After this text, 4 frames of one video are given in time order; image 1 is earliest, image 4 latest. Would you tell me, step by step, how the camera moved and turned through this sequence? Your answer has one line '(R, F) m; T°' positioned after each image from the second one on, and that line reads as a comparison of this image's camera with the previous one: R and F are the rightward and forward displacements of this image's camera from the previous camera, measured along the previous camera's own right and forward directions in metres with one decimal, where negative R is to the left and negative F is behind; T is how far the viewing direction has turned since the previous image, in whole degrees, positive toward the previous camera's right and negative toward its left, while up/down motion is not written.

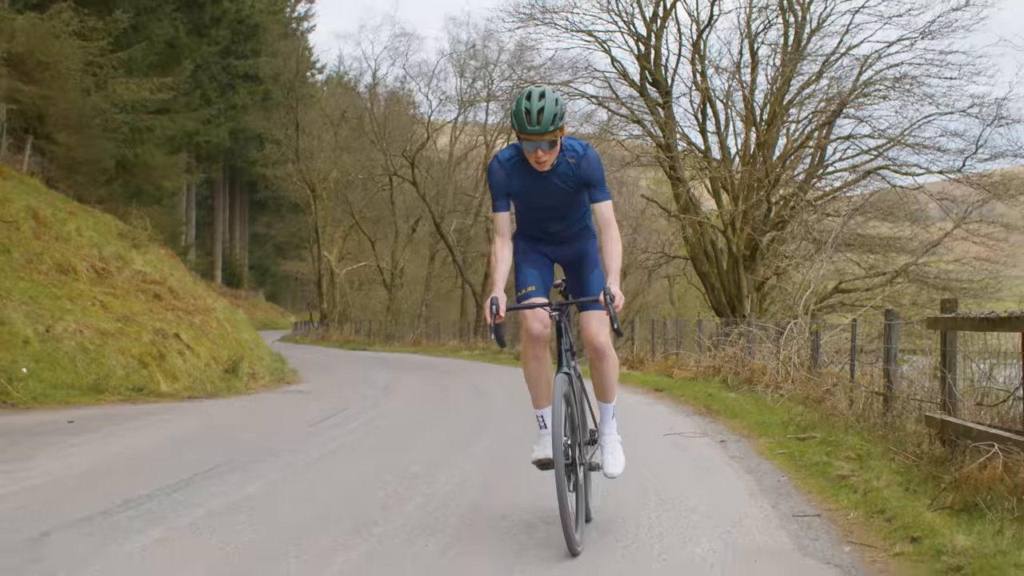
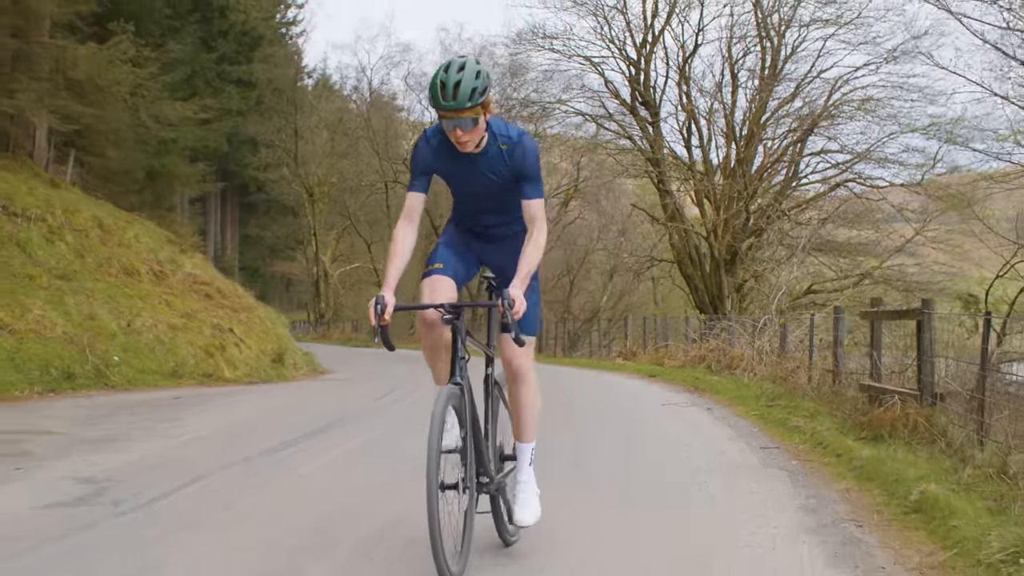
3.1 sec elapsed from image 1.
(-0.5, -1.9) m; +1°
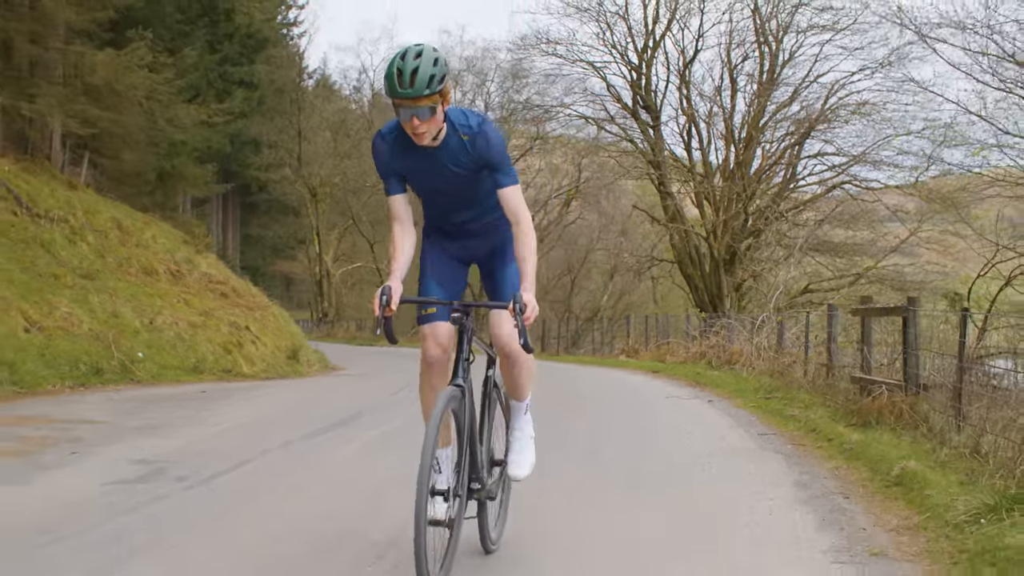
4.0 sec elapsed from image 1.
(-0.1, -0.5) m; 0°
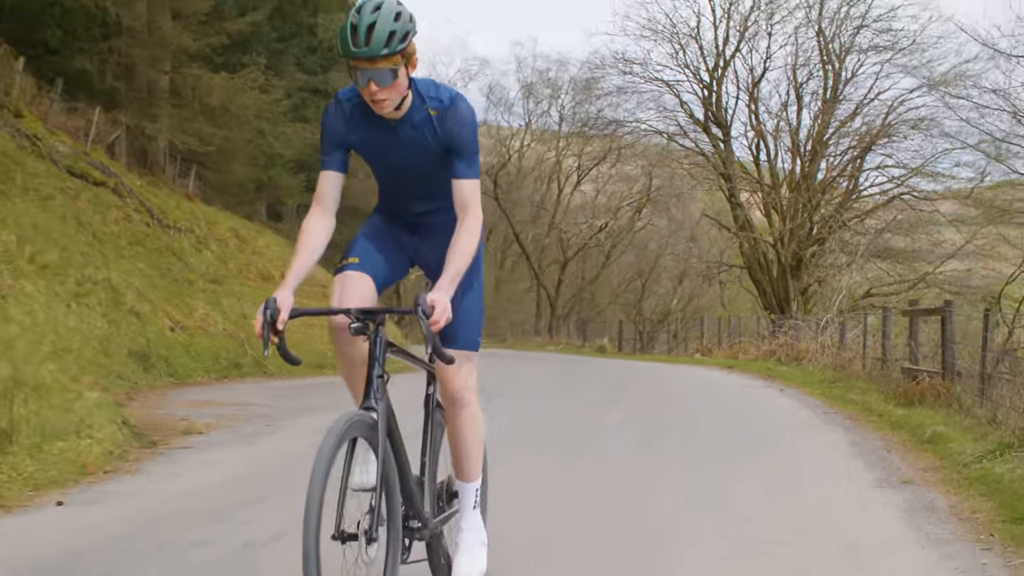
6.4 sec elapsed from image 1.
(-0.4, -1.6) m; -4°
